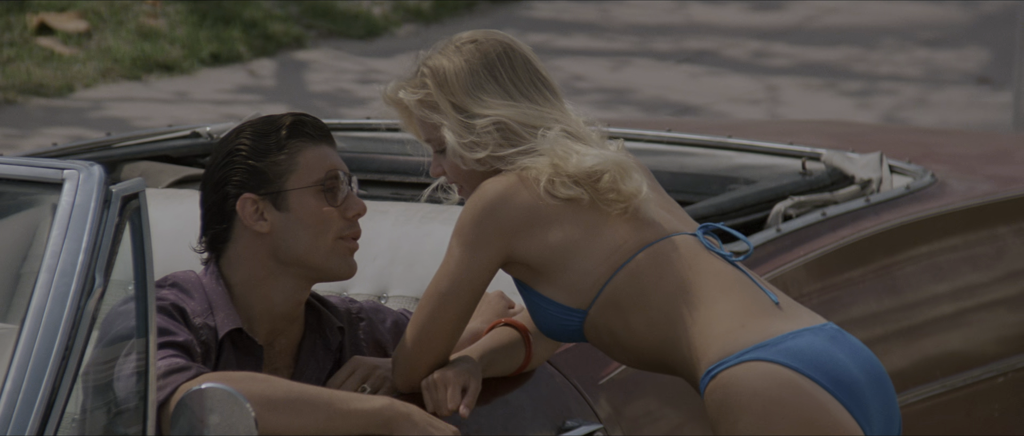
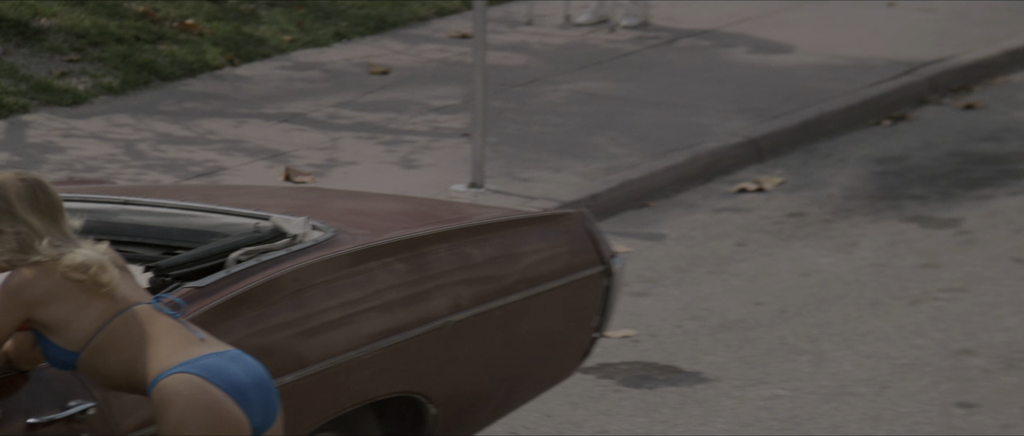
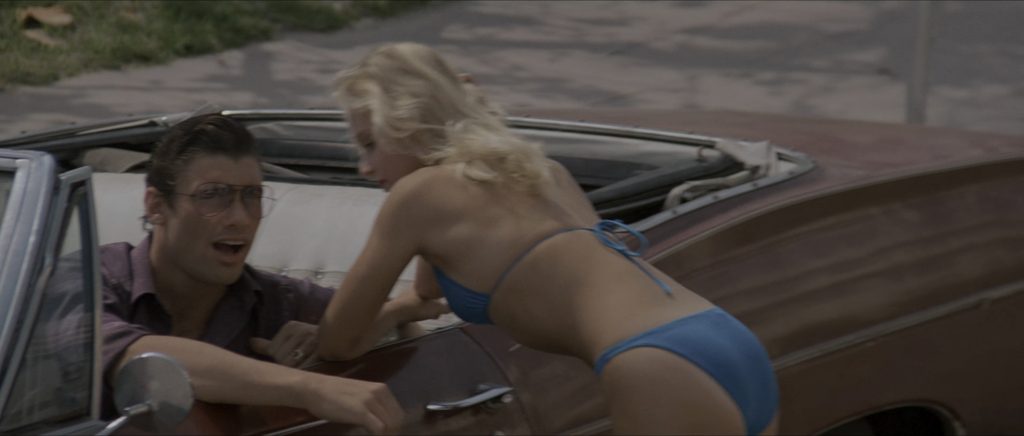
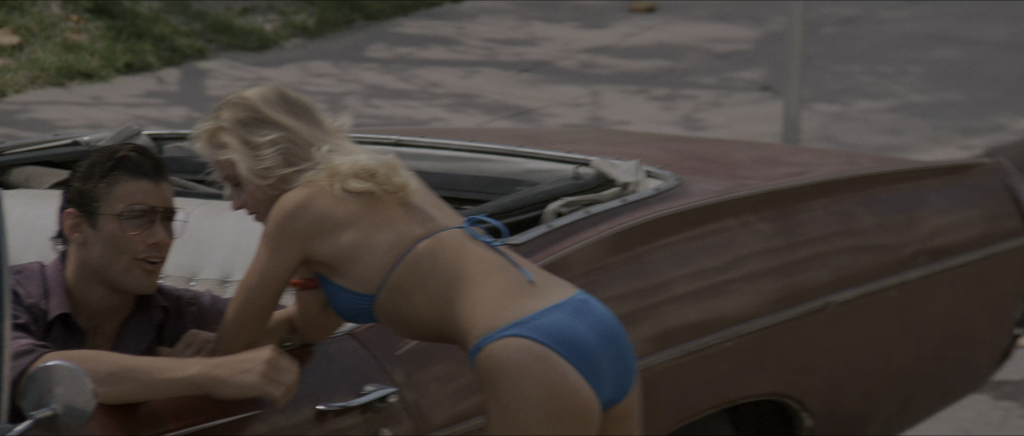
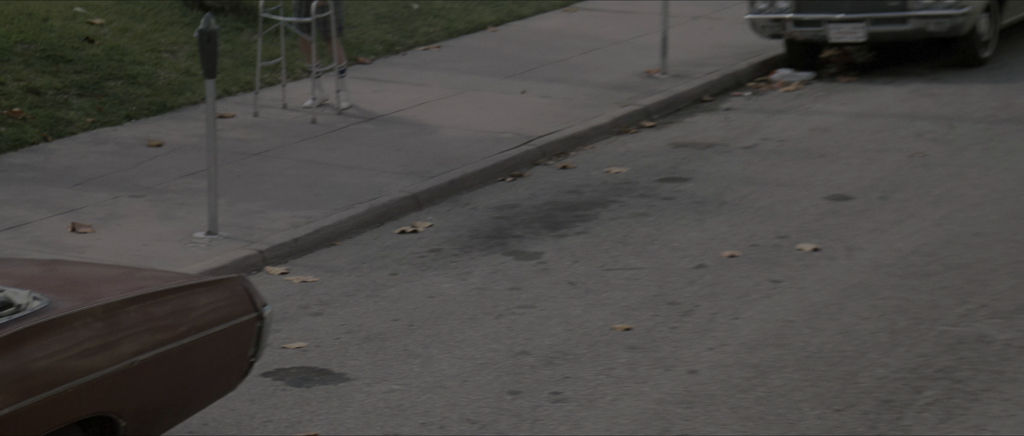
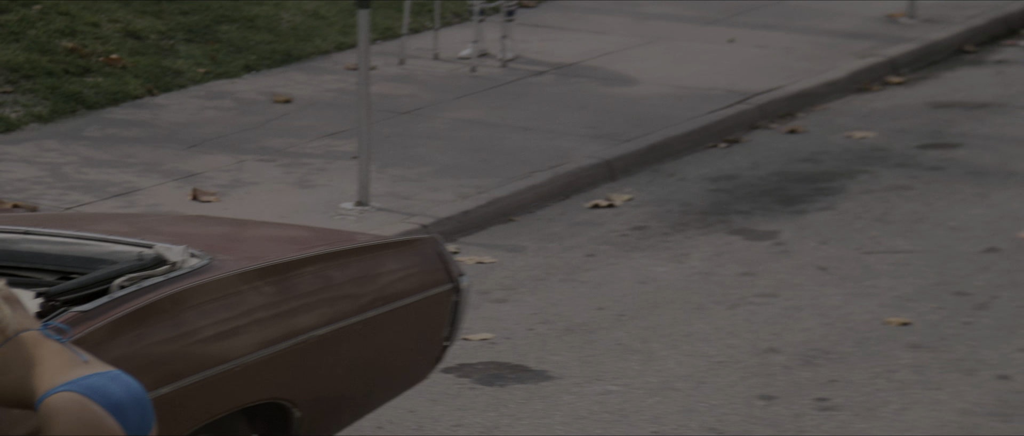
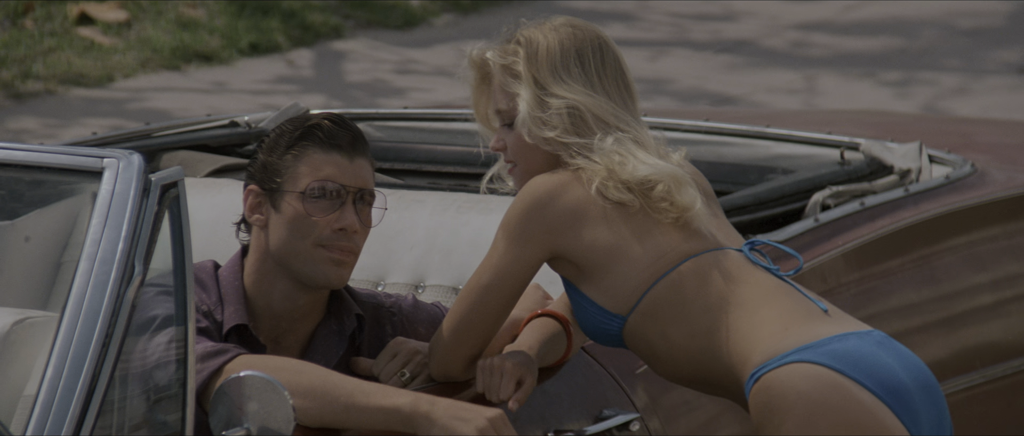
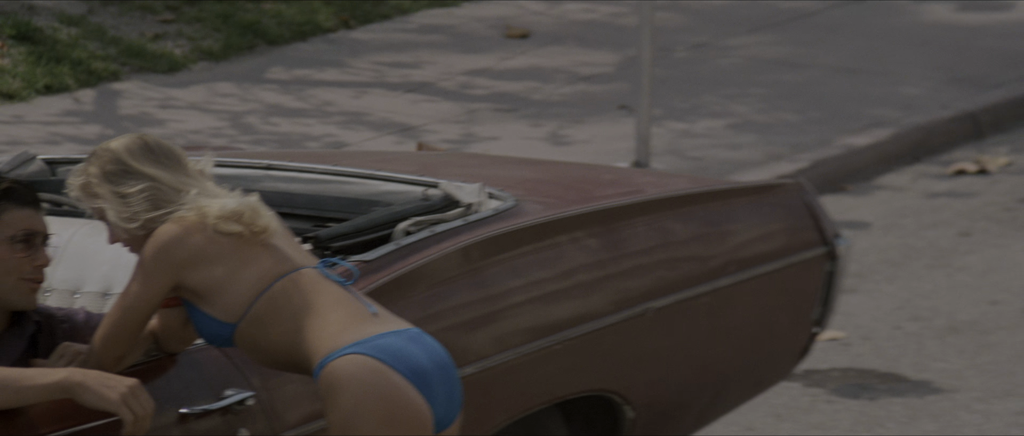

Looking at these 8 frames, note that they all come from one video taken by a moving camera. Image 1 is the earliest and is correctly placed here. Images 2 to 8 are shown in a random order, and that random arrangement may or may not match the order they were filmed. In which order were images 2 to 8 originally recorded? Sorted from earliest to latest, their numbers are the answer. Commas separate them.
7, 3, 4, 8, 2, 6, 5
